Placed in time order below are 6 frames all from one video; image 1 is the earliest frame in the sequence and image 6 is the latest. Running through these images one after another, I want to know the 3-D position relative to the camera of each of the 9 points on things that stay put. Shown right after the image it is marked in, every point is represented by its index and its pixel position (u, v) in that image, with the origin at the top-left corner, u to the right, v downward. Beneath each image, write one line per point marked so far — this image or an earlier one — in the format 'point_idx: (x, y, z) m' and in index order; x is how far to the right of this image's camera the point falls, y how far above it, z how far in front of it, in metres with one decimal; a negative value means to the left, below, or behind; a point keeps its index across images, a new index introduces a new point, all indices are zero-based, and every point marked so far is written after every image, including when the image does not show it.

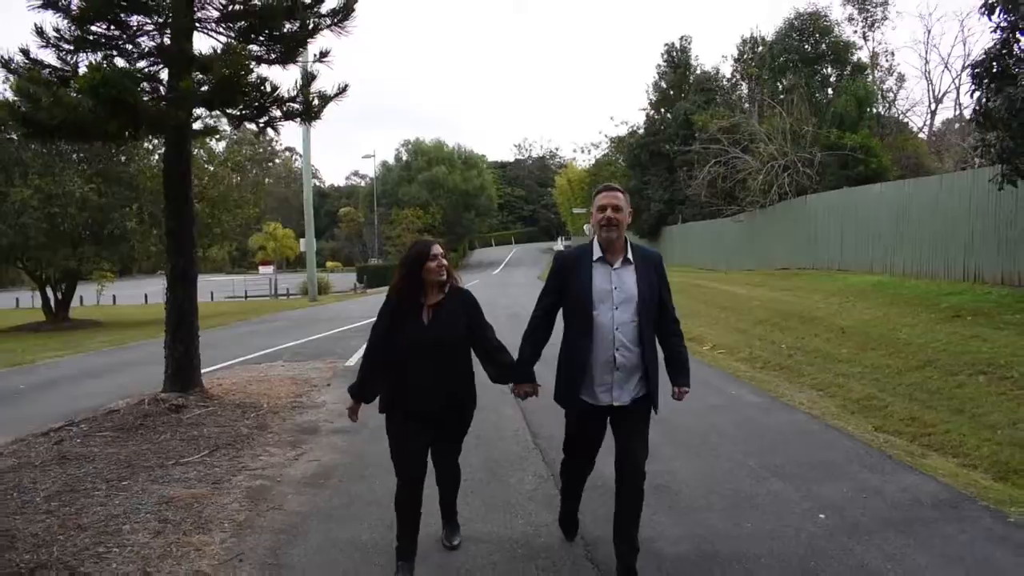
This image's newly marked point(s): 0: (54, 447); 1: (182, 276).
0: (-3.3, -1.1, +6.8) m
1: (-2.8, +0.1, +7.9) m
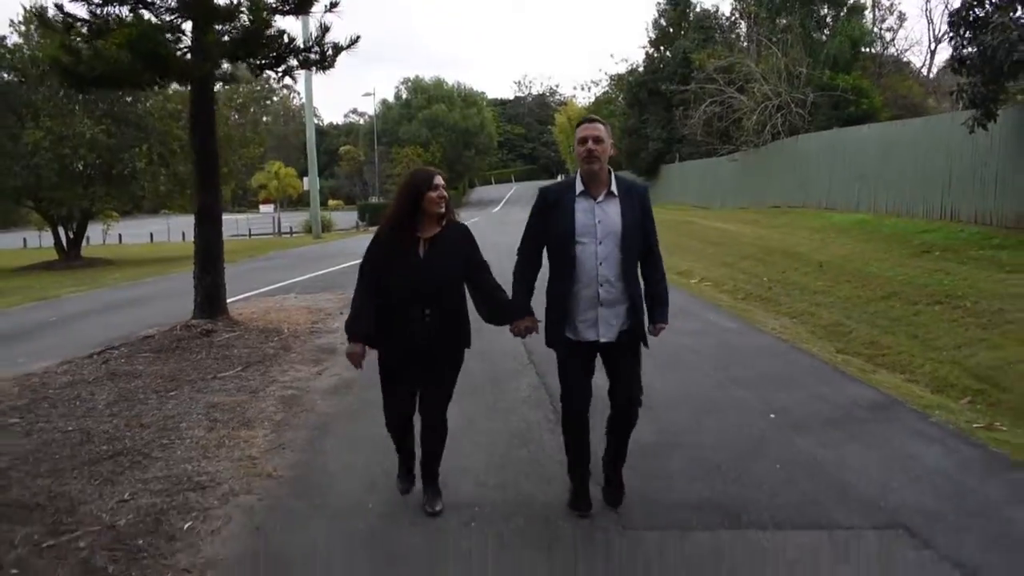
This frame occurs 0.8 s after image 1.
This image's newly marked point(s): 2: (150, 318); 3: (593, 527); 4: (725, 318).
0: (-3.3, -0.6, +7.6) m
1: (-2.8, +0.7, +8.7) m
2: (-4.5, -0.4, +11.7) m
3: (+0.3, -1.0, +3.9) m
4: (+2.2, -0.3, +9.8) m
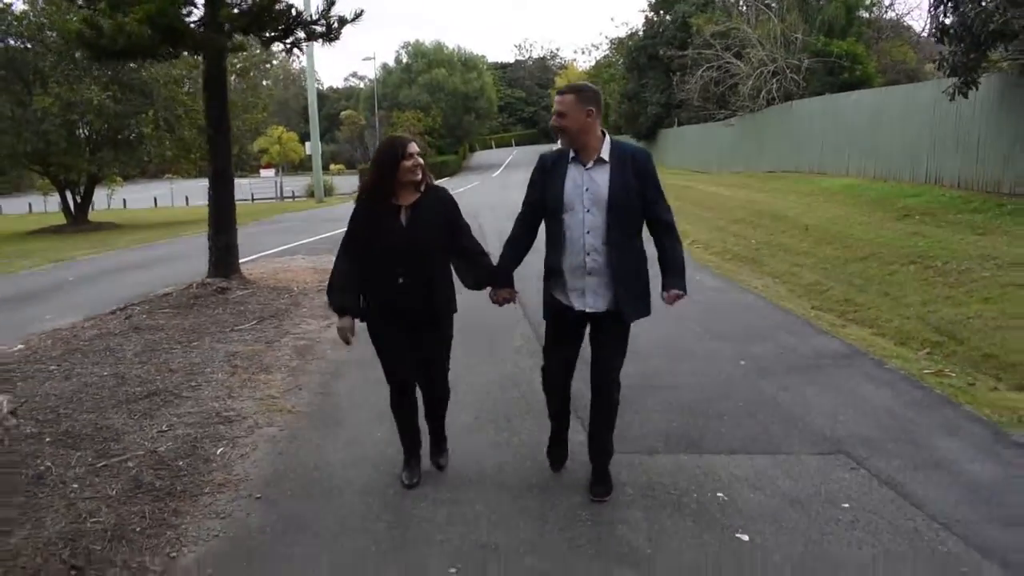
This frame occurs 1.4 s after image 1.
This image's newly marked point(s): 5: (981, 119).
0: (-3.3, -0.3, +8.2) m
1: (-2.8, +1.1, +9.2) m
2: (-4.5, +0.1, +12.3) m
3: (+0.3, -0.8, +4.4) m
4: (+2.2, +0.1, +10.4) m
5: (+6.9, +2.5, +13.9) m
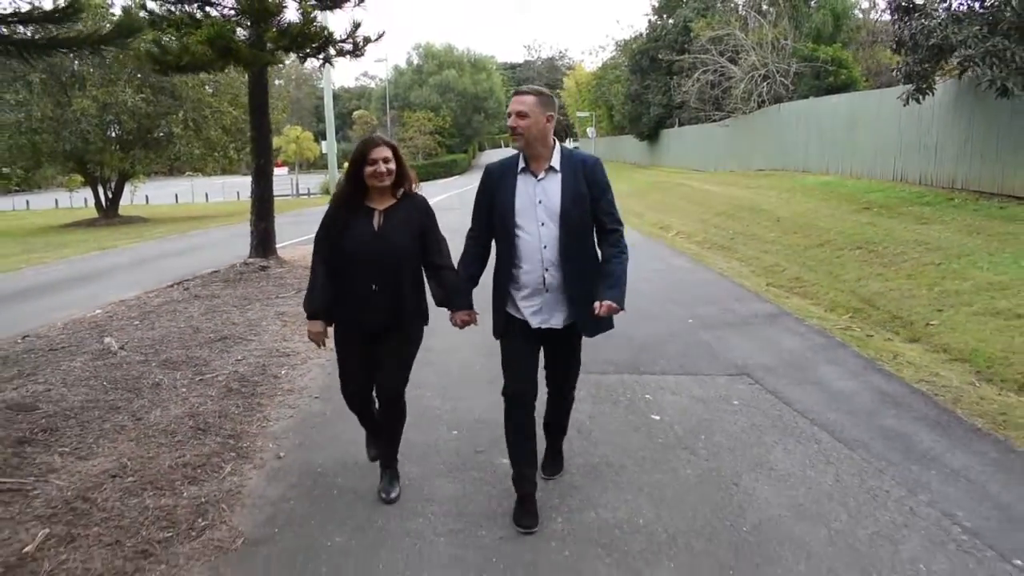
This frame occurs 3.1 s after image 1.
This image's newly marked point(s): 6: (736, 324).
0: (-3.4, 0.0, +9.8) m
1: (-2.8, +1.3, +10.8) m
2: (-4.5, +0.4, +13.9) m
3: (+0.2, -0.5, +6.0) m
4: (+2.1, +0.3, +11.9) m
5: (+6.9, +2.7, +15.3) m
6: (+1.8, -0.3, +7.7) m
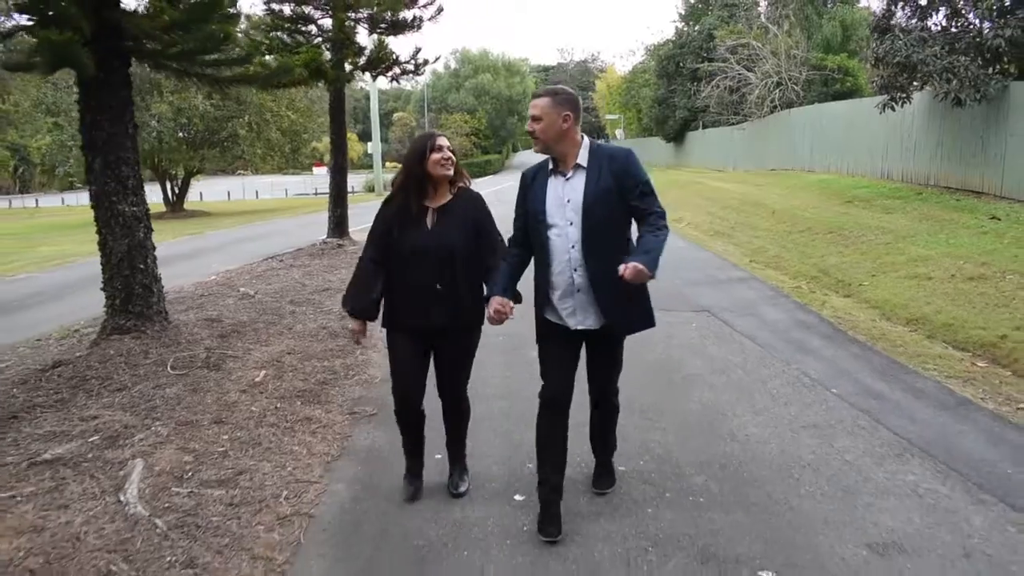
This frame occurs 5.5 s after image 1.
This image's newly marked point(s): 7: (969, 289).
0: (-3.0, +0.3, +12.3) m
1: (-2.4, +1.7, +13.3) m
2: (-4.0, +0.7, +16.5) m
3: (+0.5, -0.2, +8.4) m
4: (+2.6, +0.7, +14.3) m
5: (+7.5, +3.0, +17.5) m
6: (+2.1, +0.1, +10.1) m
7: (+4.4, 0.0, +9.1) m
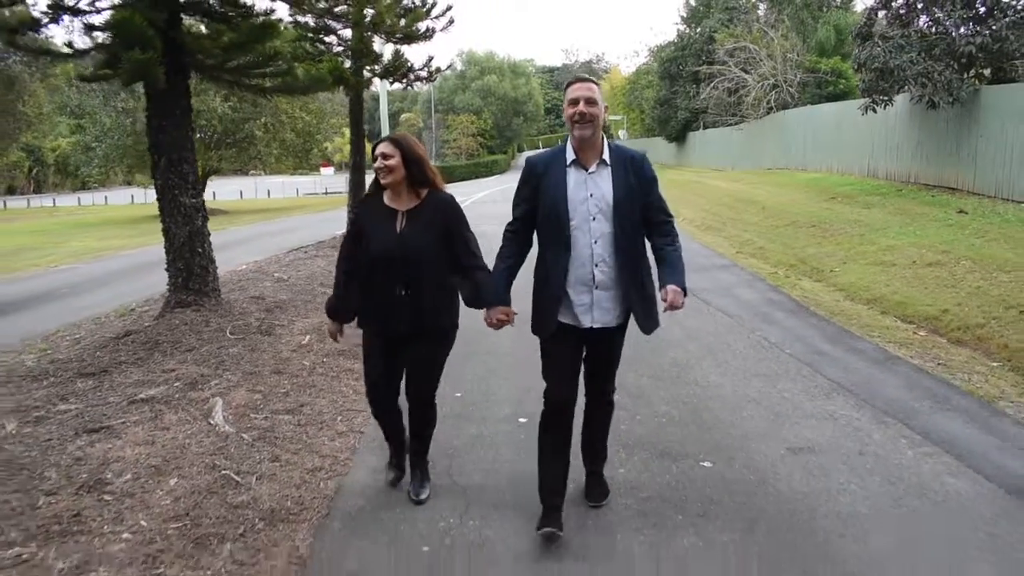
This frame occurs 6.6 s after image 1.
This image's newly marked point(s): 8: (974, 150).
0: (-2.9, +0.5, +13.5) m
1: (-2.3, +1.8, +14.5) m
2: (-3.9, +0.9, +17.6) m
3: (+0.5, 0.0, +9.5) m
4: (+2.7, +0.8, +15.4) m
5: (+7.6, +3.2, +18.6) m
6: (+2.2, +0.2, +11.2) m
7: (+4.5, +0.2, +10.2) m
8: (+7.5, +2.2, +15.3) m
